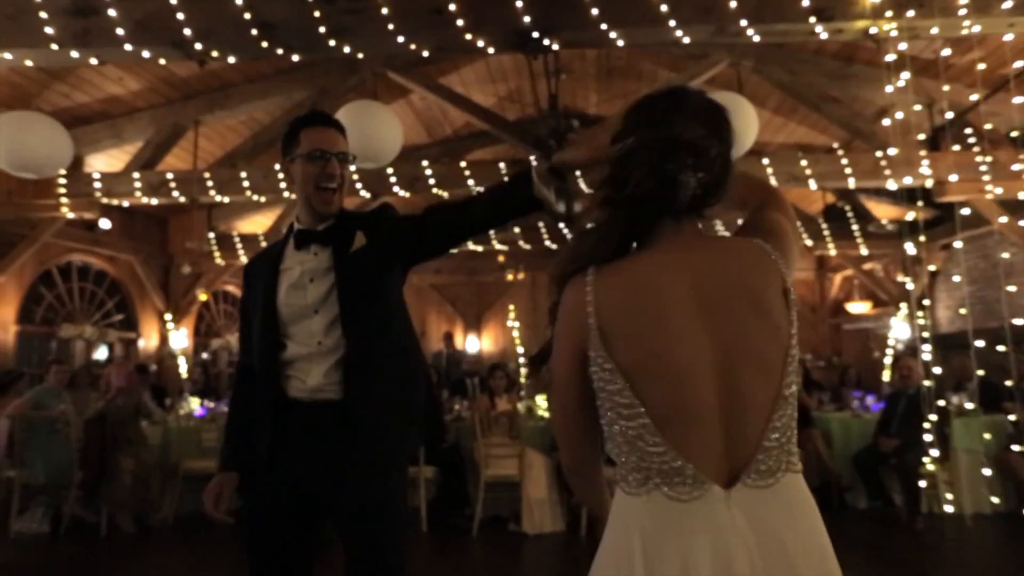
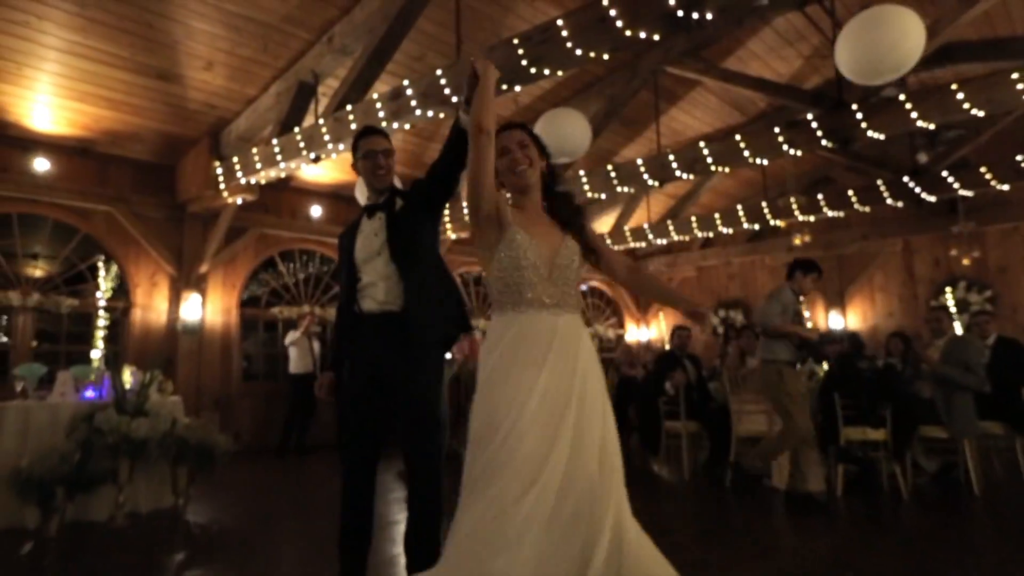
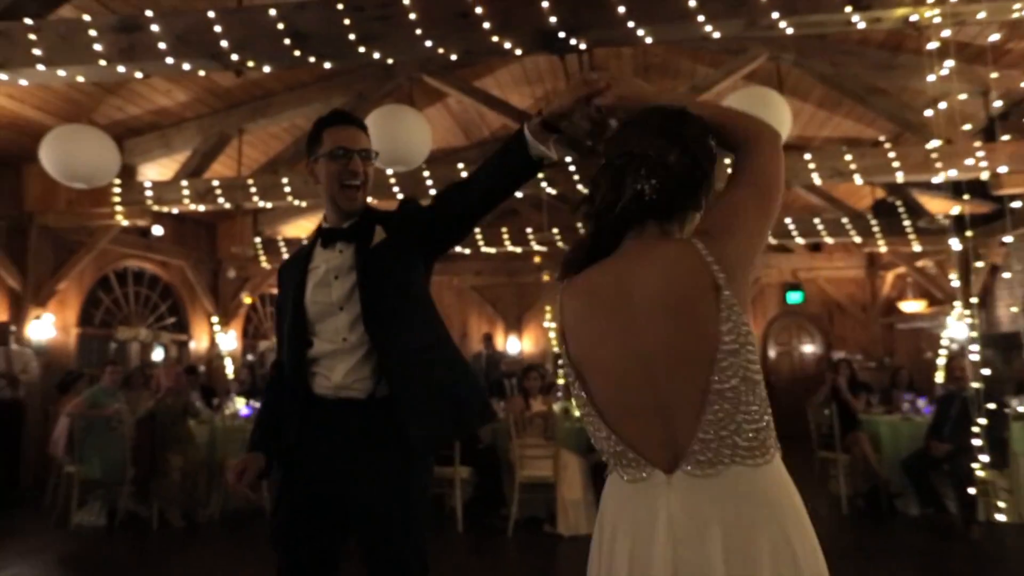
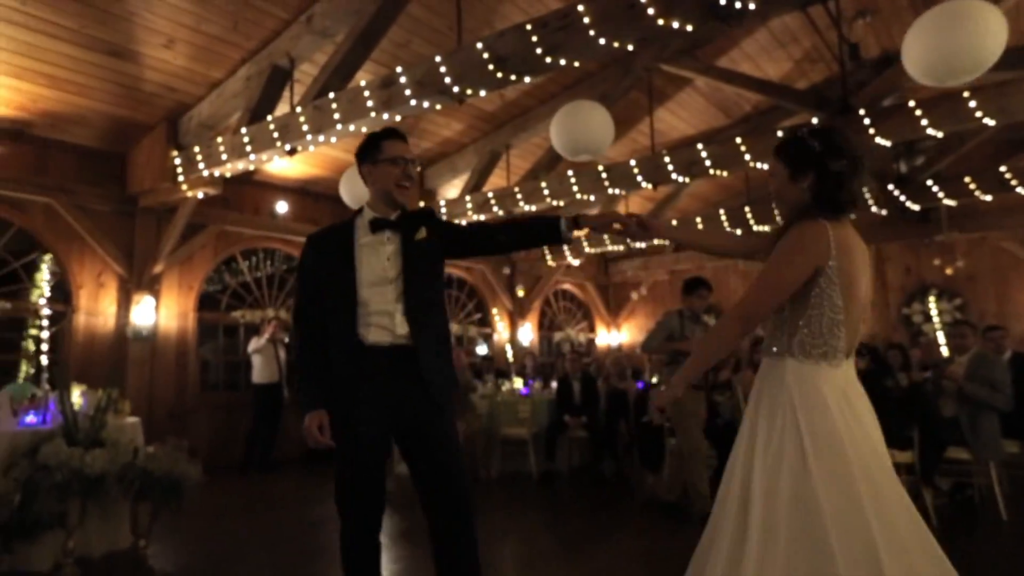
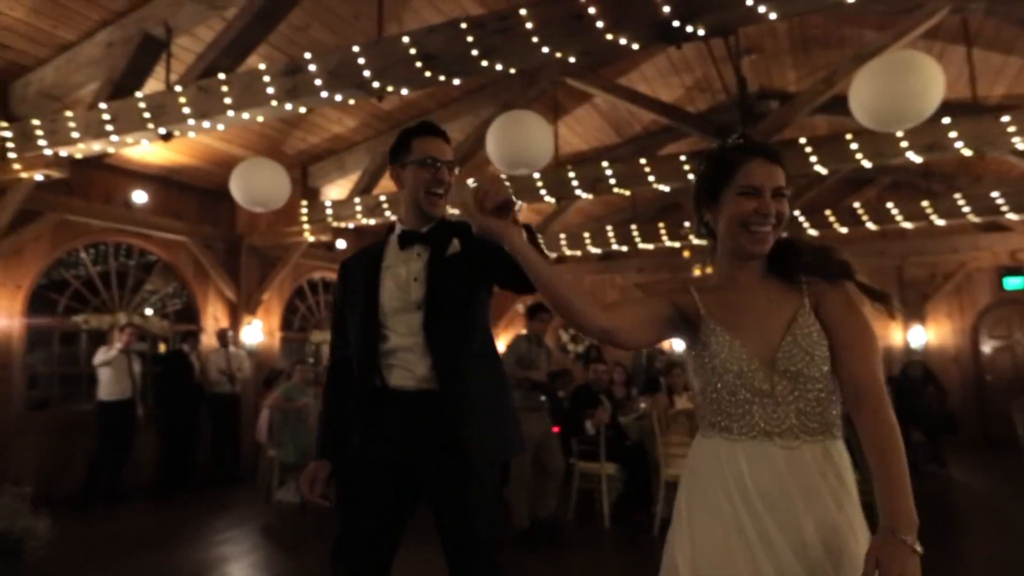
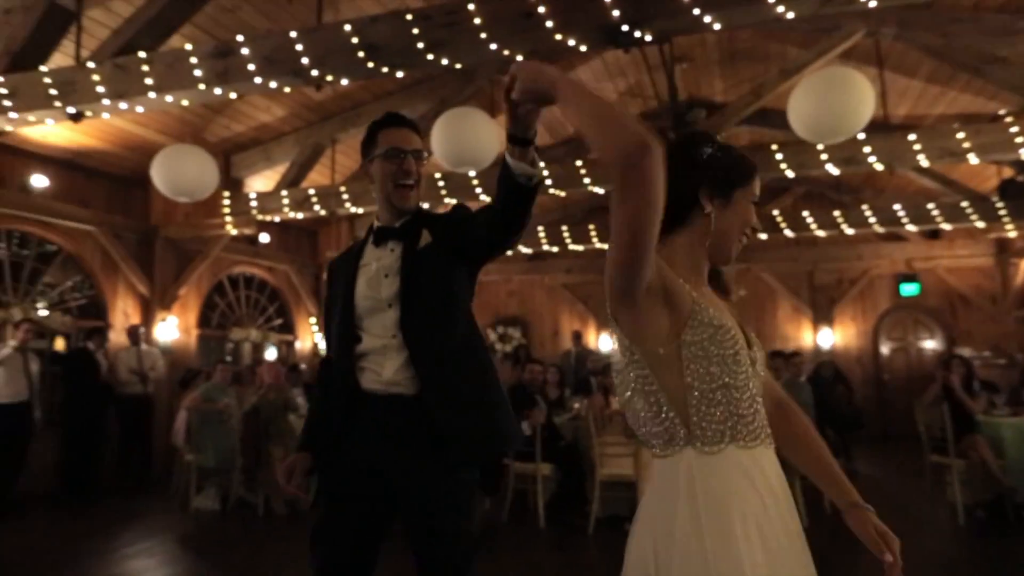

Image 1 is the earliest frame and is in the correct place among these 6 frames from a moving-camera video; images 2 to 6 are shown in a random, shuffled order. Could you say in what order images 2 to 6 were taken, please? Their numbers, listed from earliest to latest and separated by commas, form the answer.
3, 6, 5, 4, 2
